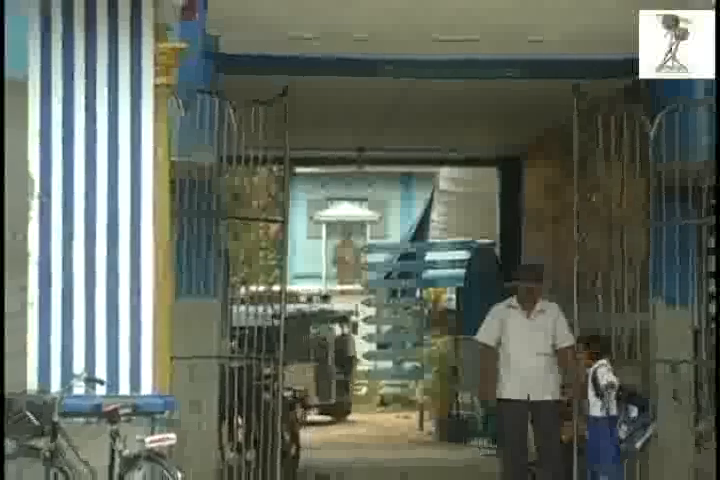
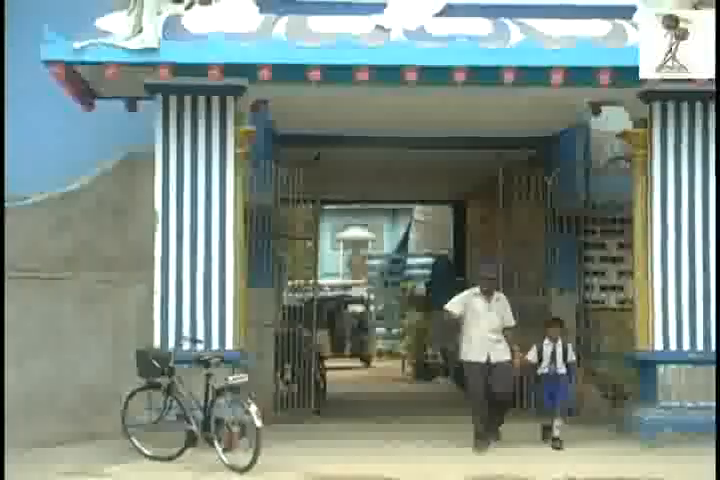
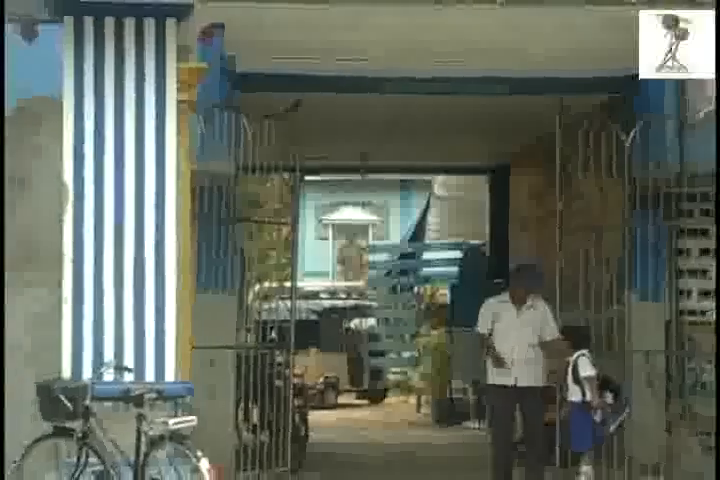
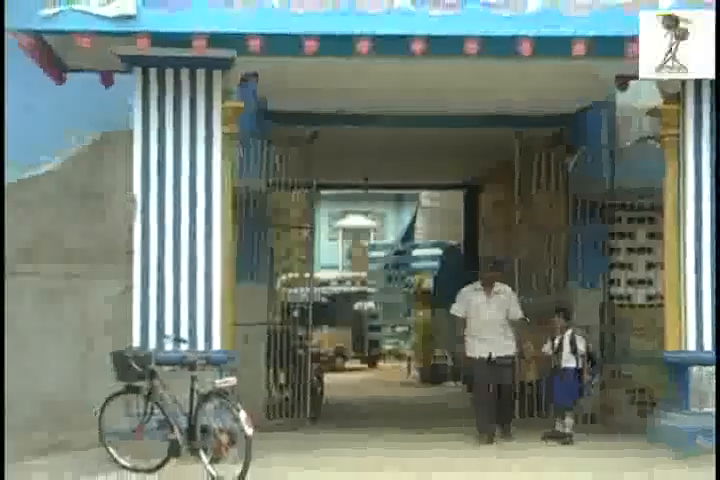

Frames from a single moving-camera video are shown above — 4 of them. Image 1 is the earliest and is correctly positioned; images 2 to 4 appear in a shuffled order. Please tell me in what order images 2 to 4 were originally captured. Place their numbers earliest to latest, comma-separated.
3, 4, 2
